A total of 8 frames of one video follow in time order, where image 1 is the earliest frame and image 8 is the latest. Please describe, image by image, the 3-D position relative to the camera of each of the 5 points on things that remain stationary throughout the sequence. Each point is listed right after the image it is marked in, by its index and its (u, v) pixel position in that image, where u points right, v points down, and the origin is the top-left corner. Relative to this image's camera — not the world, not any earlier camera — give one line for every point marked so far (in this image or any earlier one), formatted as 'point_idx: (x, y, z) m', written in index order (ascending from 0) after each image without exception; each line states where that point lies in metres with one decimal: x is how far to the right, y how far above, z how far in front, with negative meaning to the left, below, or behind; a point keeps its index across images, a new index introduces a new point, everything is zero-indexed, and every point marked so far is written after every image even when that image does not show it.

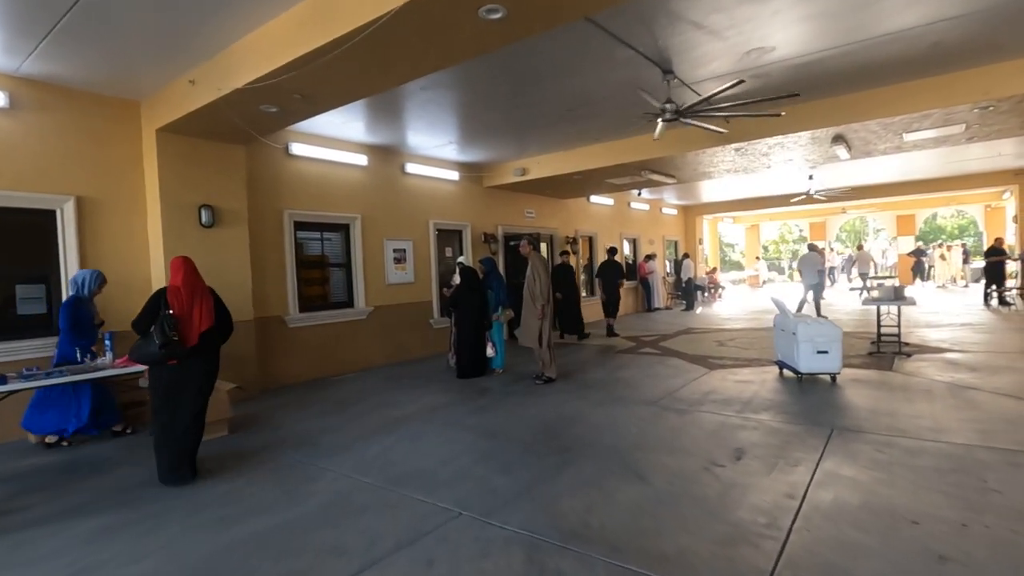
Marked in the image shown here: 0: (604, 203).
0: (+2.2, +2.1, +12.9) m
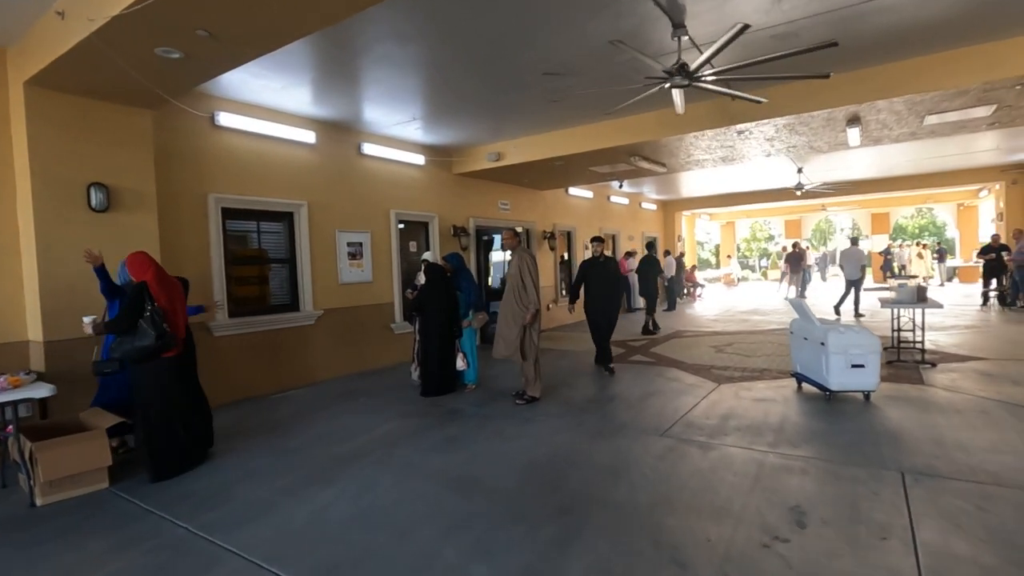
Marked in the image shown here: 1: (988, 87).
0: (+1.6, +2.1, +12.1) m
1: (+4.6, +1.9, +5.2) m
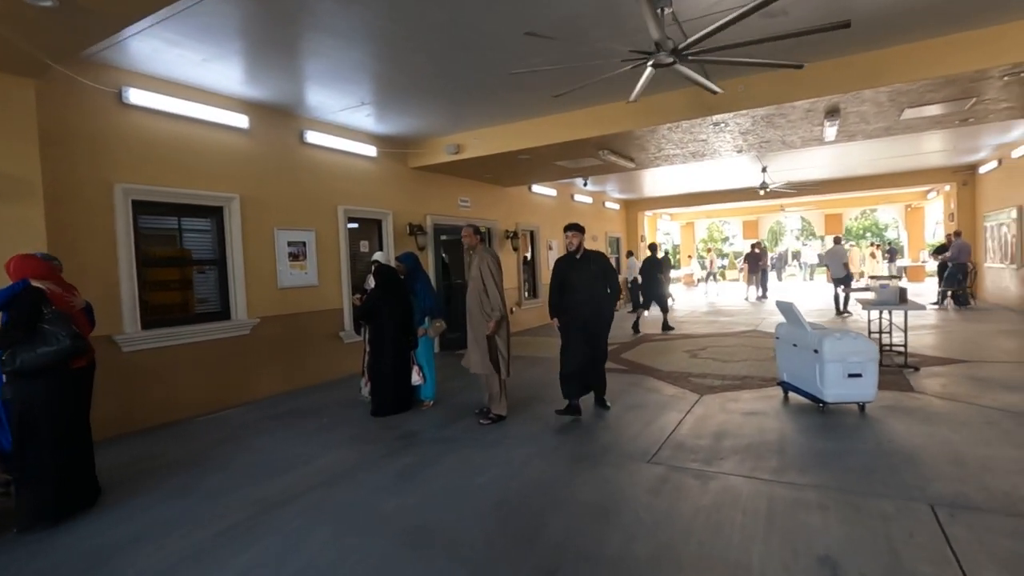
0: (+0.7, +2.1, +11.6) m
1: (+4.3, +1.9, +4.9) m
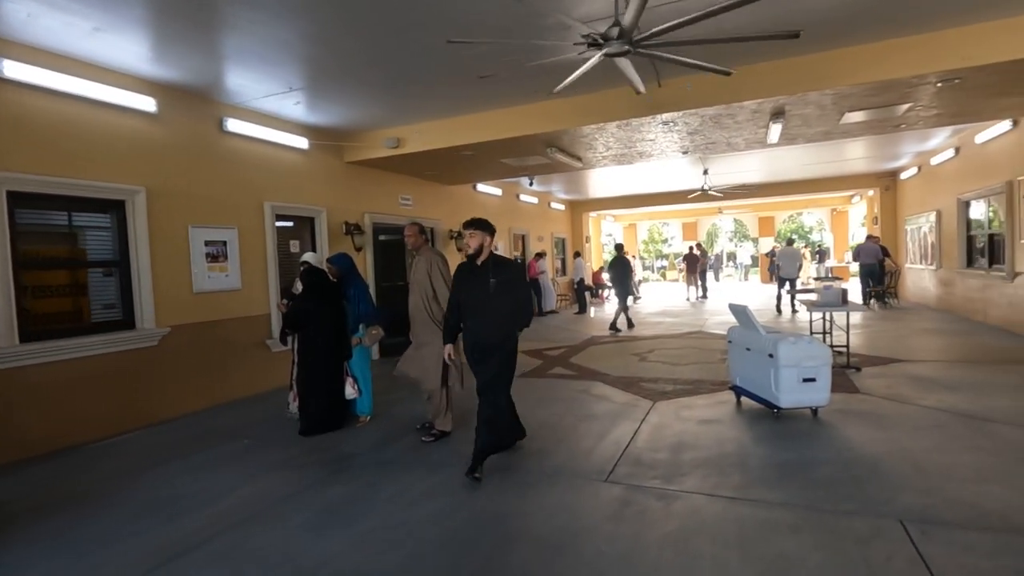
0: (-0.4, +2.0, +11.3) m
1: (+3.8, +1.9, +5.0) m
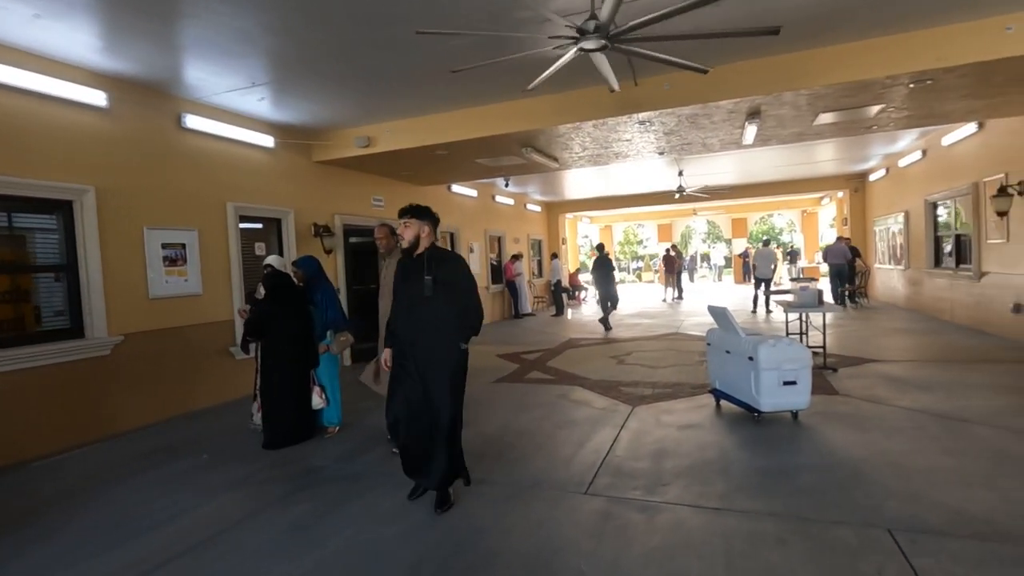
0: (-0.9, +2.0, +11.1) m
1: (+3.5, +1.9, +5.0) m
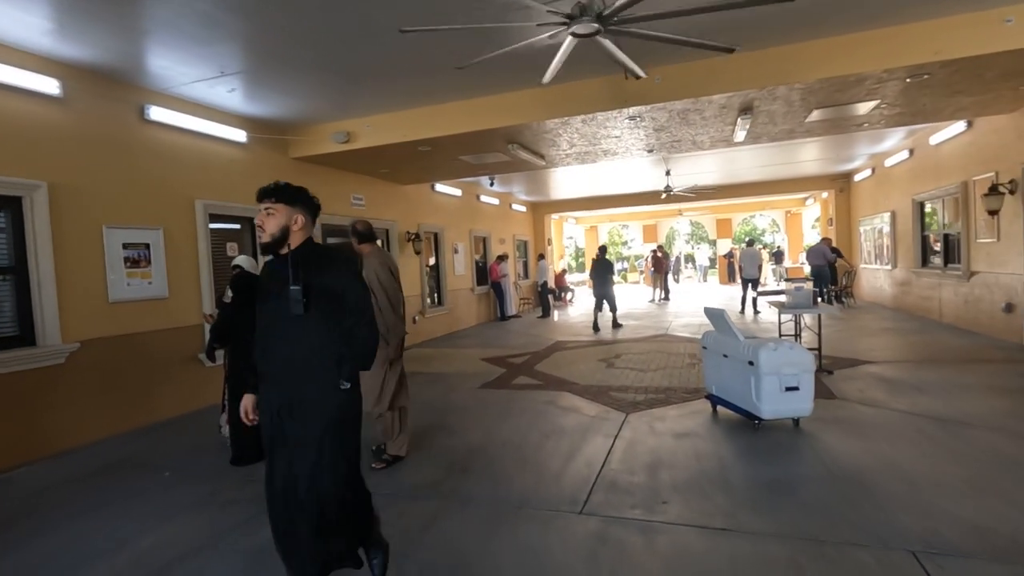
0: (-1.2, +1.9, +10.8) m
1: (+3.4, +1.9, +4.9) m
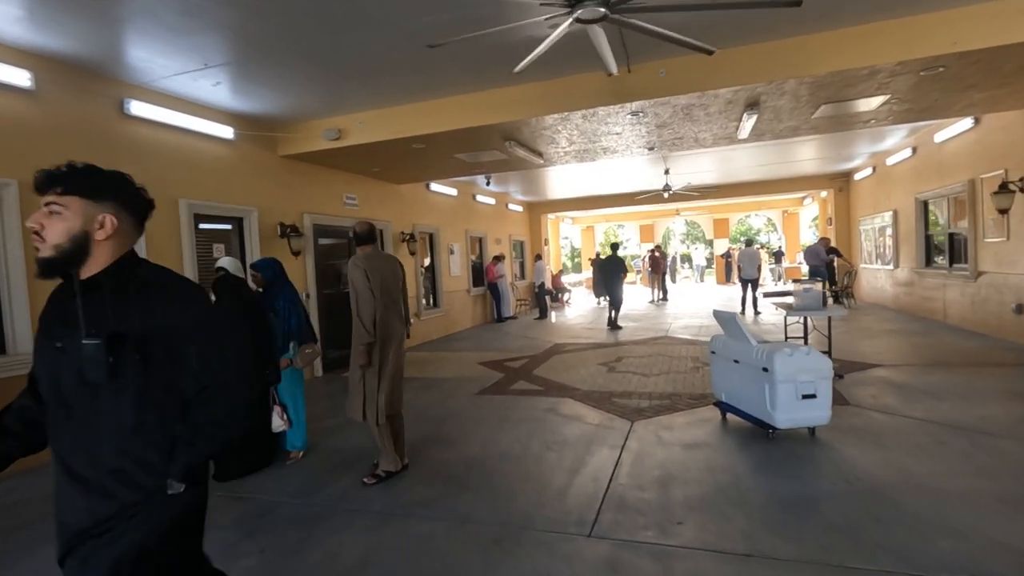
0: (-1.3, +1.9, +10.6) m
1: (+3.4, +1.9, +4.7) m
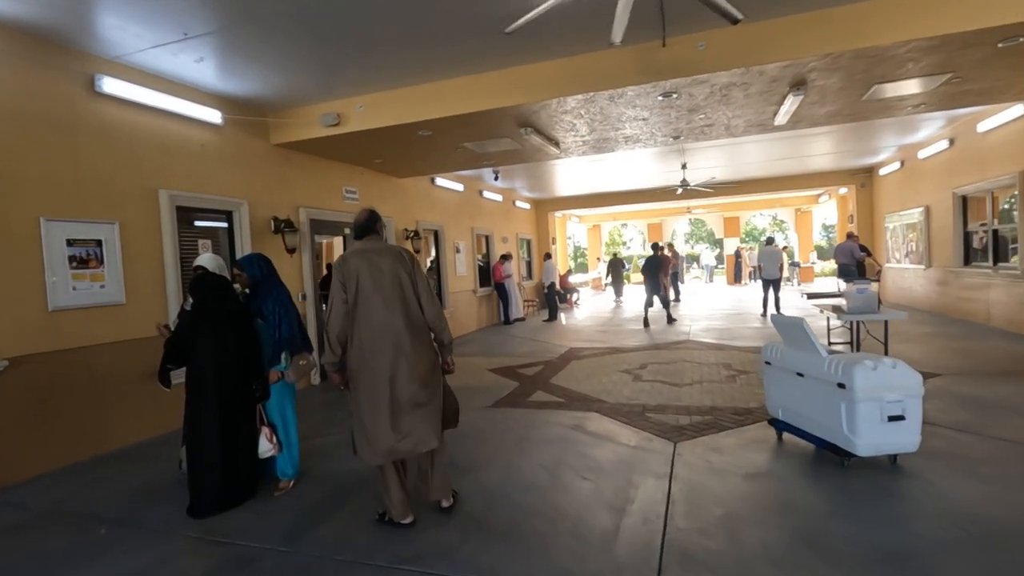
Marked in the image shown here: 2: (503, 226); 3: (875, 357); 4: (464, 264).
0: (-1.1, +1.9, +10.0) m
1: (+3.5, +1.9, +4.2) m
2: (-0.2, +1.5, +12.7) m
3: (+2.0, -0.4, +3.0) m
4: (-1.0, +0.5, +10.6) m
